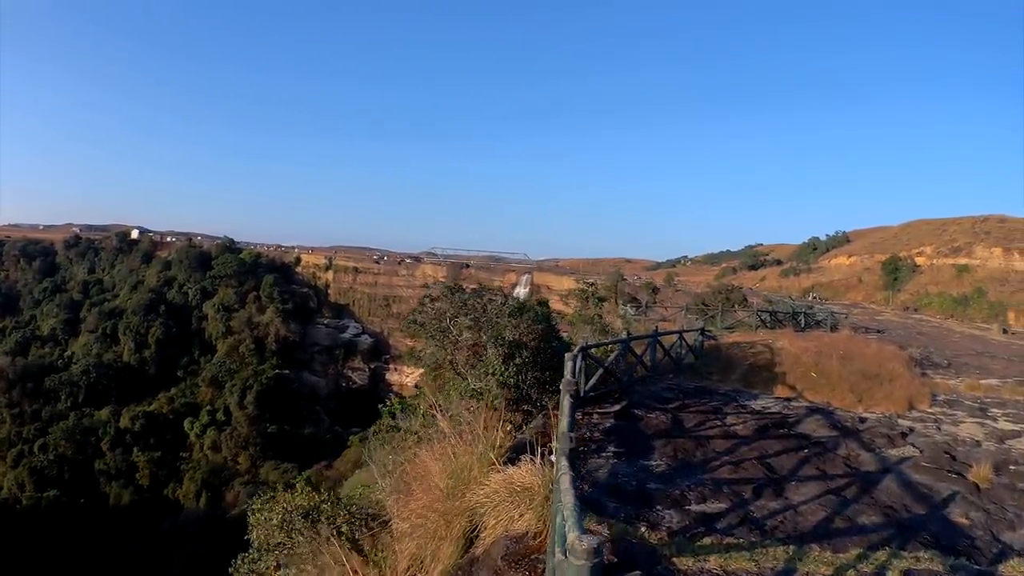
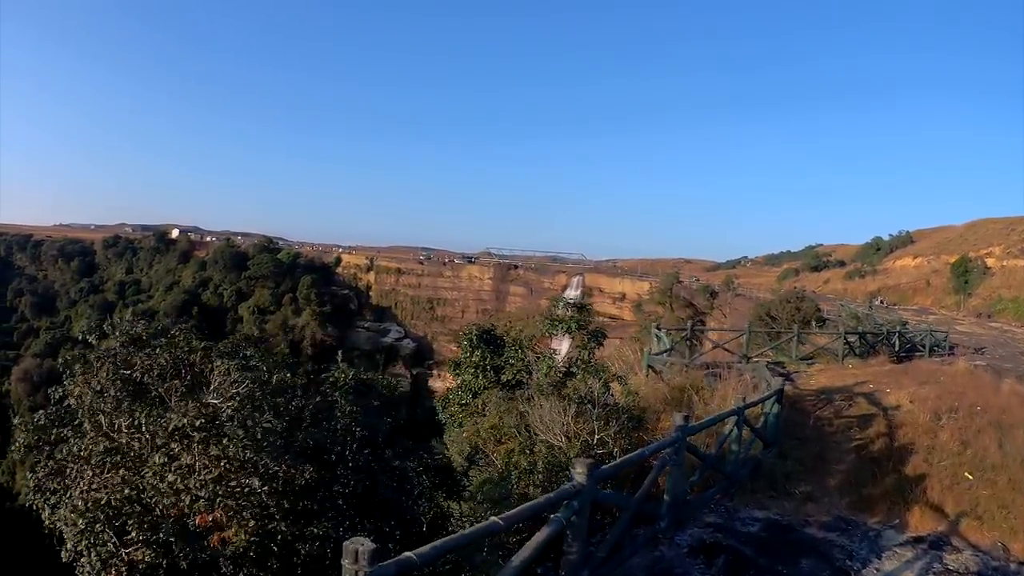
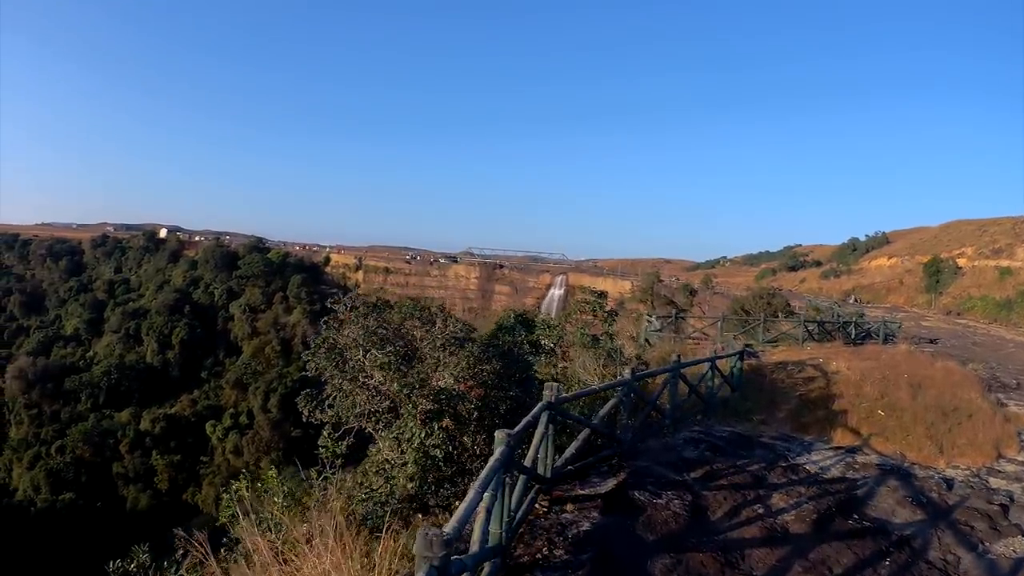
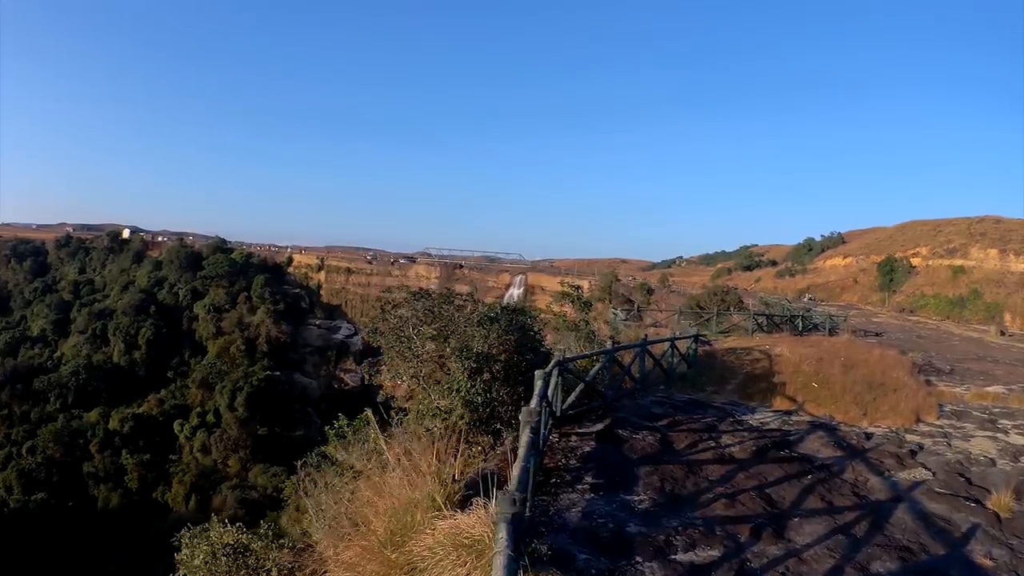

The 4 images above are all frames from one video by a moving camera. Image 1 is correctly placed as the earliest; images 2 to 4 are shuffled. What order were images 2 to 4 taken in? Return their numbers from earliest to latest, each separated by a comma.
4, 3, 2
